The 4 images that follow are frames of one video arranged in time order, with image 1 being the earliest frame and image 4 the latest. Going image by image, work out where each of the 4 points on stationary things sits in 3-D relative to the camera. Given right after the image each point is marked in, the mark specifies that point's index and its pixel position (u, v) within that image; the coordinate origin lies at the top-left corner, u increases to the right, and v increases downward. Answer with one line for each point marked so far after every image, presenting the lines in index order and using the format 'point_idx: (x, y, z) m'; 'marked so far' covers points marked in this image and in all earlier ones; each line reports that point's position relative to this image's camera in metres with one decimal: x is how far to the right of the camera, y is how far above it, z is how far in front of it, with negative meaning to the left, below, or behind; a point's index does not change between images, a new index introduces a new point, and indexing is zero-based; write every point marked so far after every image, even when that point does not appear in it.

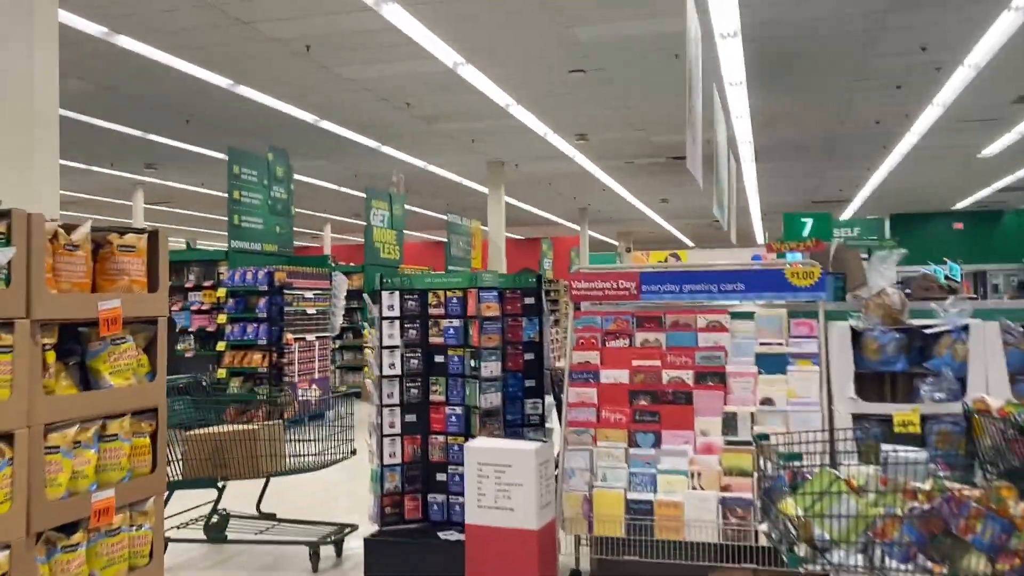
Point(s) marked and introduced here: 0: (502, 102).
0: (-0.1, +2.6, +12.4) m
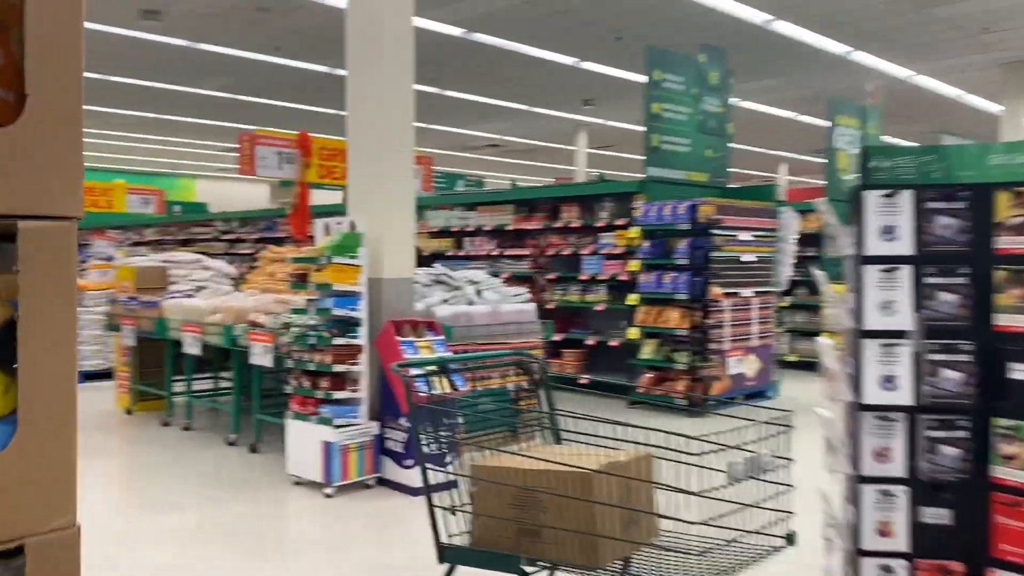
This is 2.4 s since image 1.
0: (+5.1, +3.2, +8.3) m
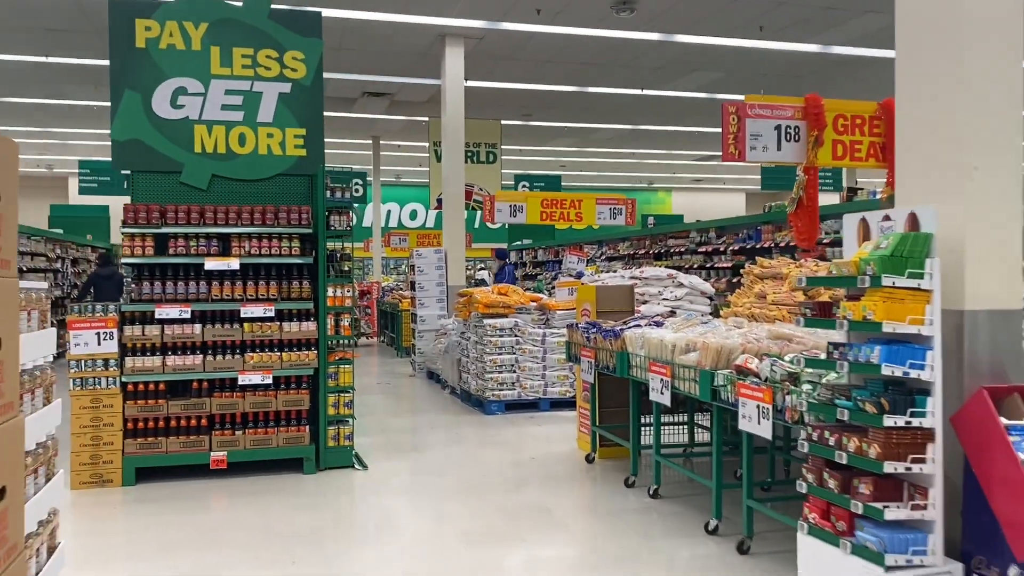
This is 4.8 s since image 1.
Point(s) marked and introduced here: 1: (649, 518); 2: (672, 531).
0: (+8.3, +3.0, +2.9) m
1: (+0.7, -1.2, +4.4) m
2: (+0.8, -1.1, +4.2) m
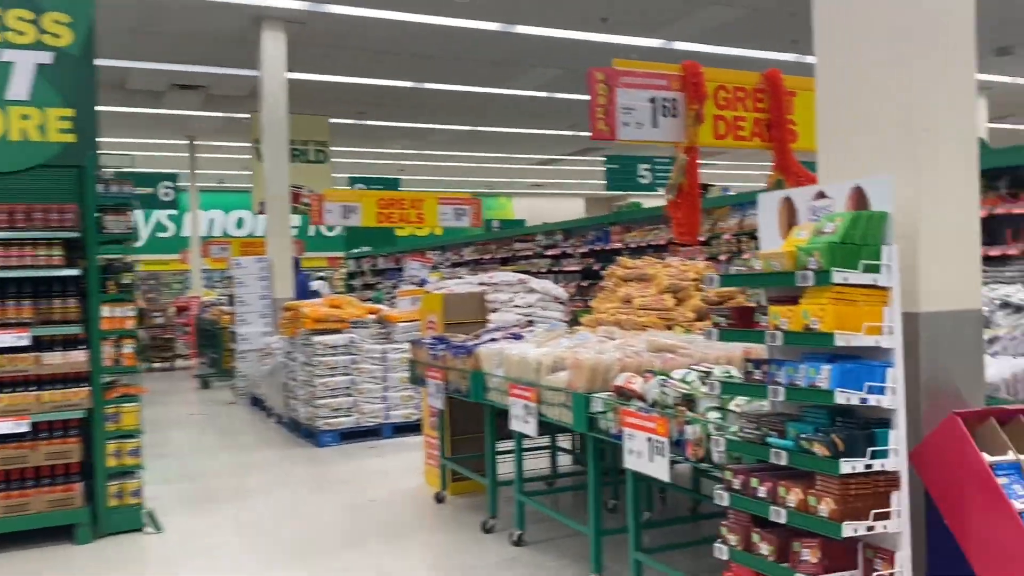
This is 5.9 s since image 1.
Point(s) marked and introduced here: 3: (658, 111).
0: (+7.6, +3.2, +3.6) m
1: (0.0, -1.2, +3.6) m
2: (+0.1, -1.2, +3.4) m
3: (+0.6, +0.8, +4.0) m
